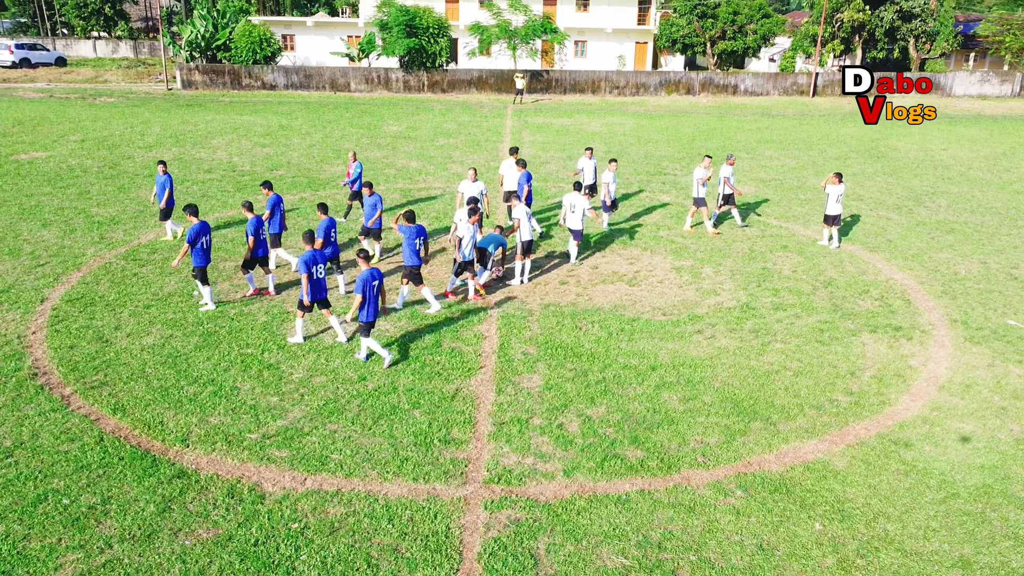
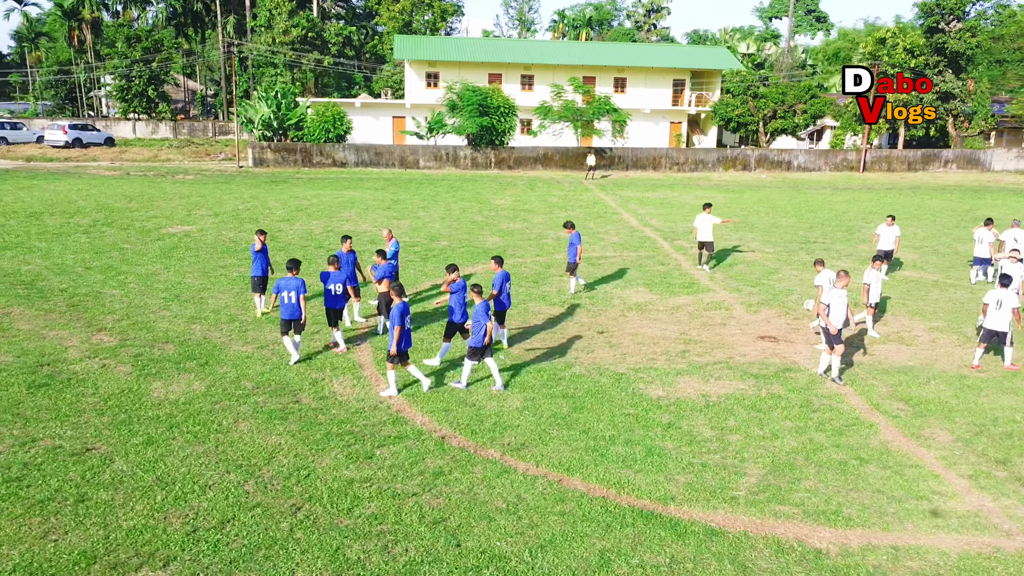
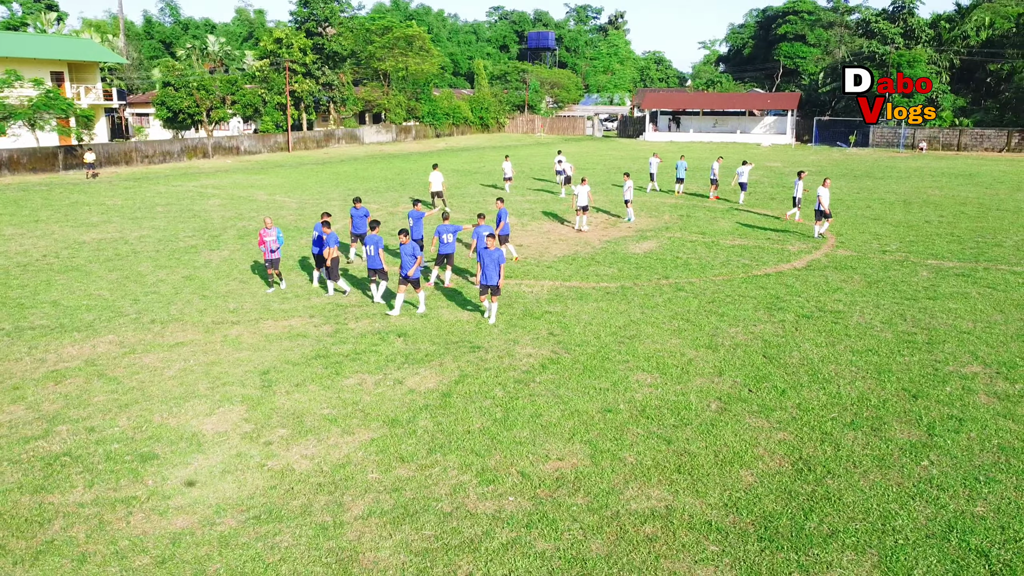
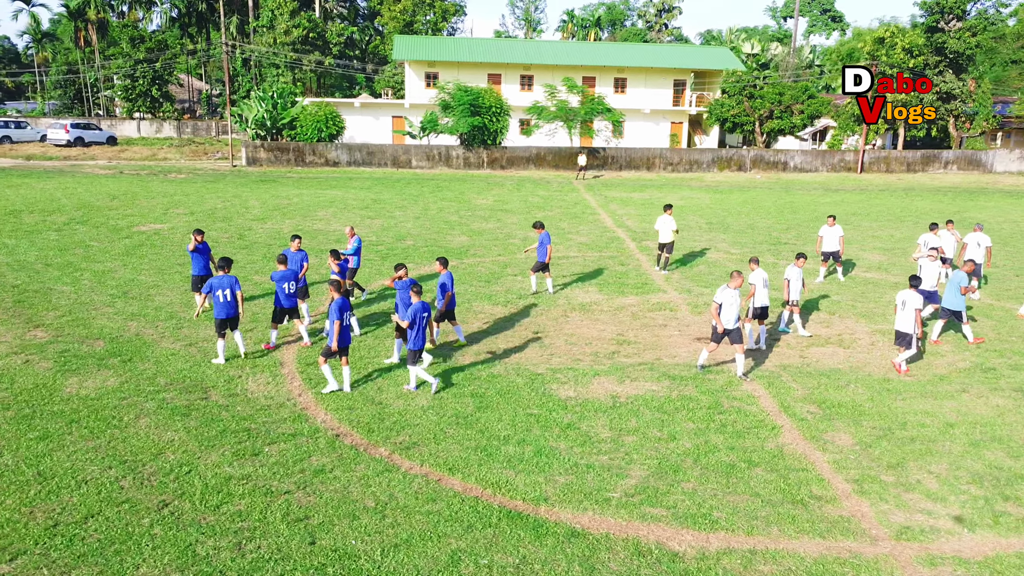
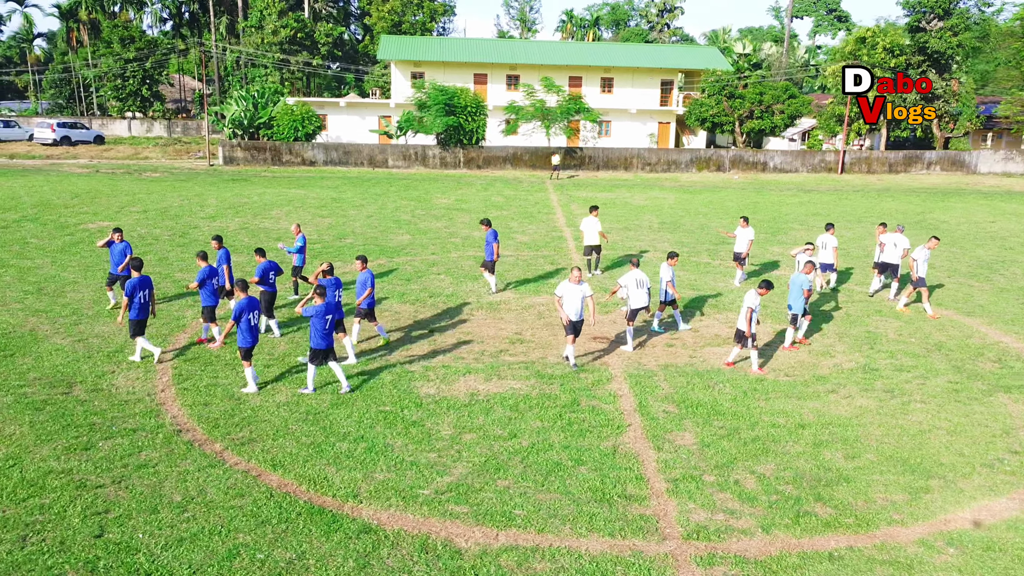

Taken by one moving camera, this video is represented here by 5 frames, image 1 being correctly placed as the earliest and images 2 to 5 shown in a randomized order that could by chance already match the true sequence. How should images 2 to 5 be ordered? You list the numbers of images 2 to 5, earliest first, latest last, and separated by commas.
5, 4, 2, 3
